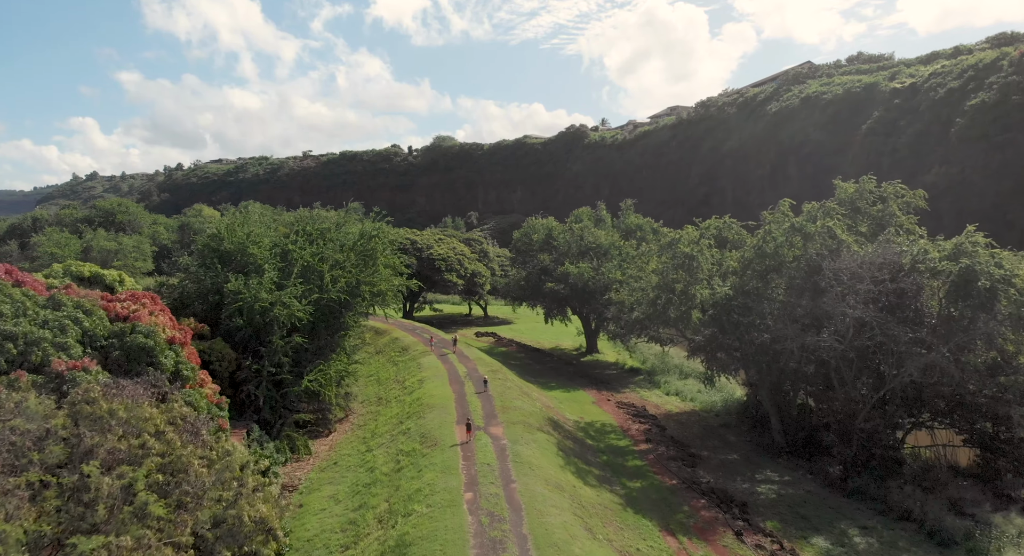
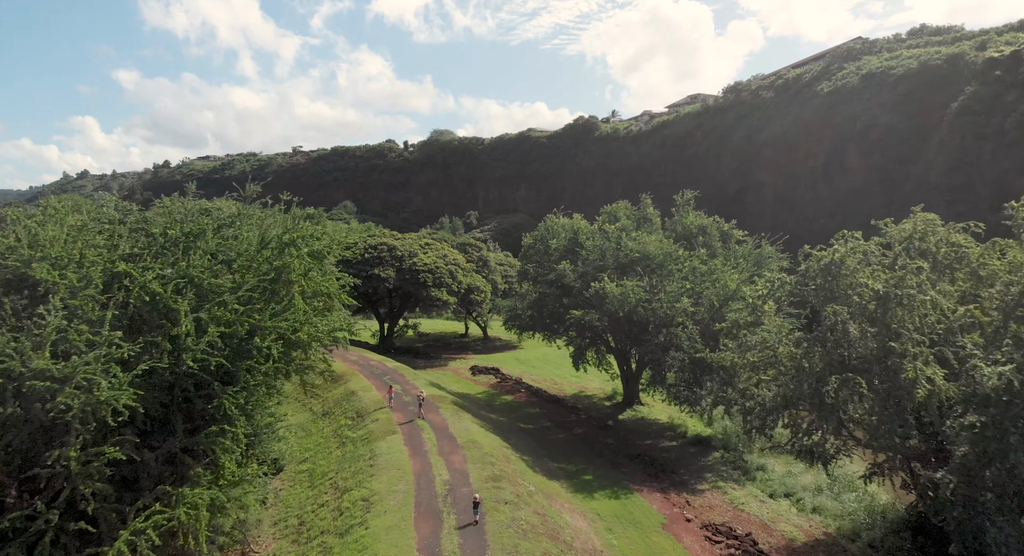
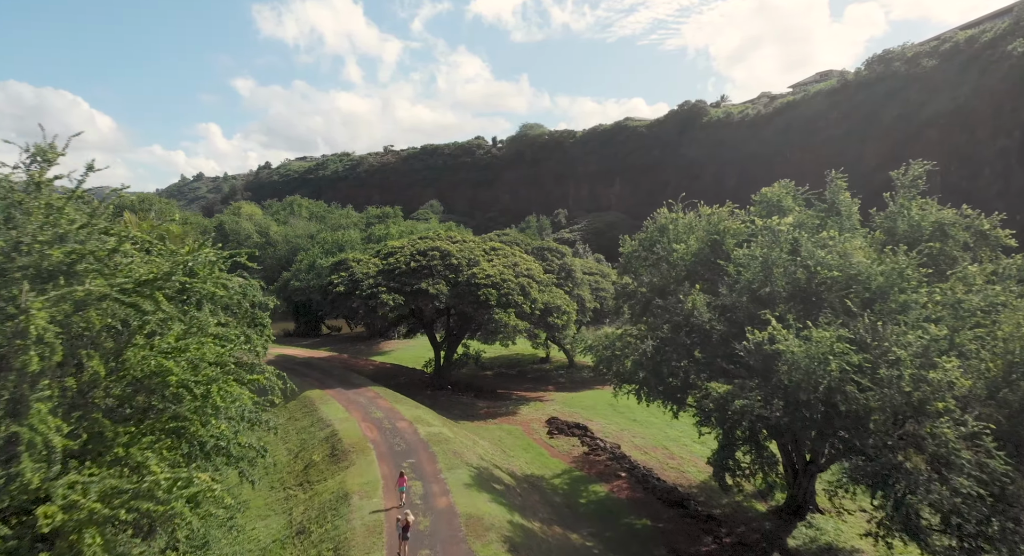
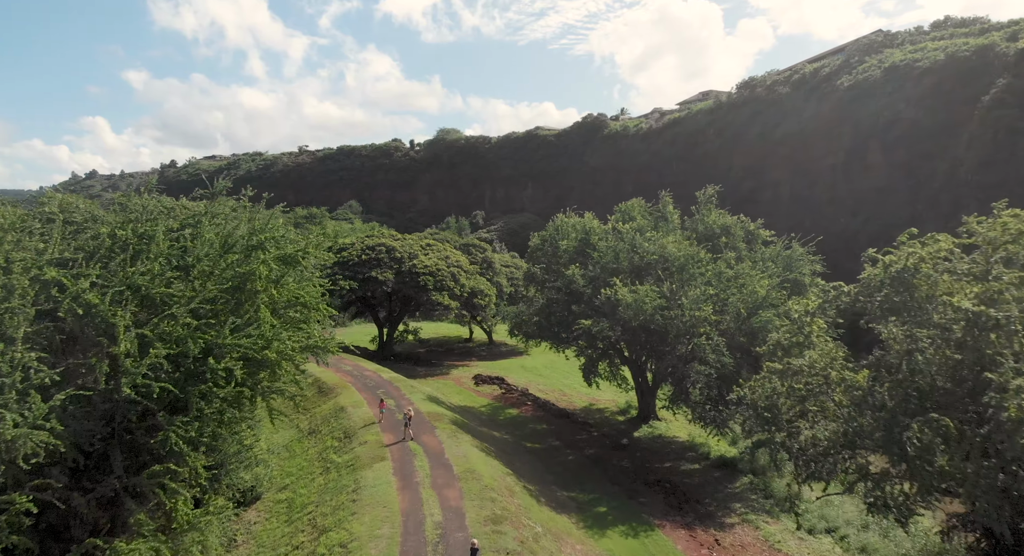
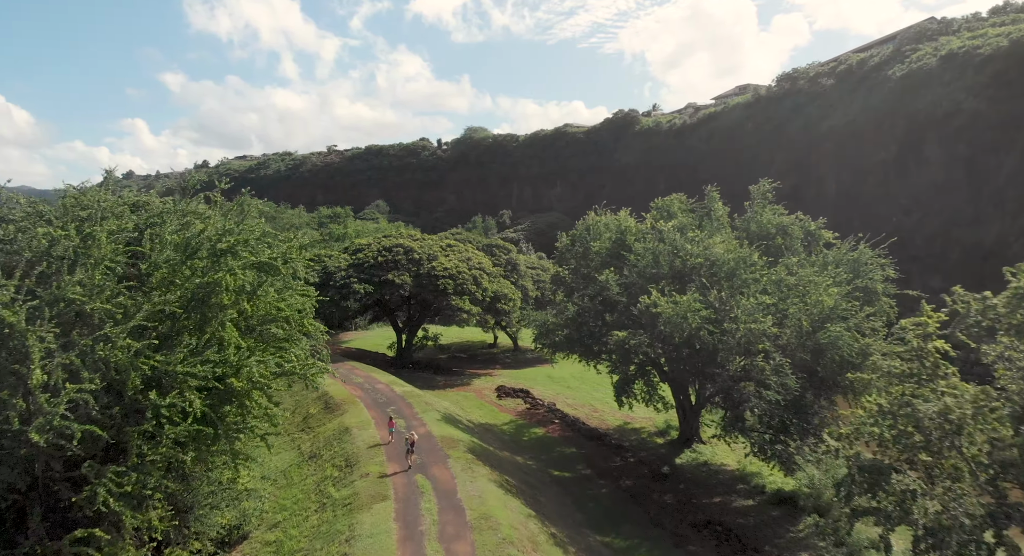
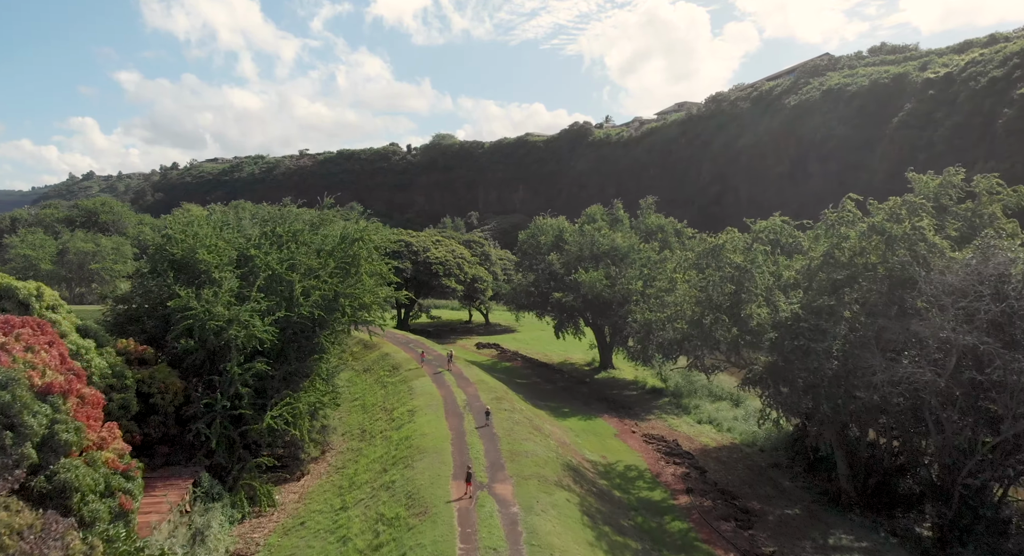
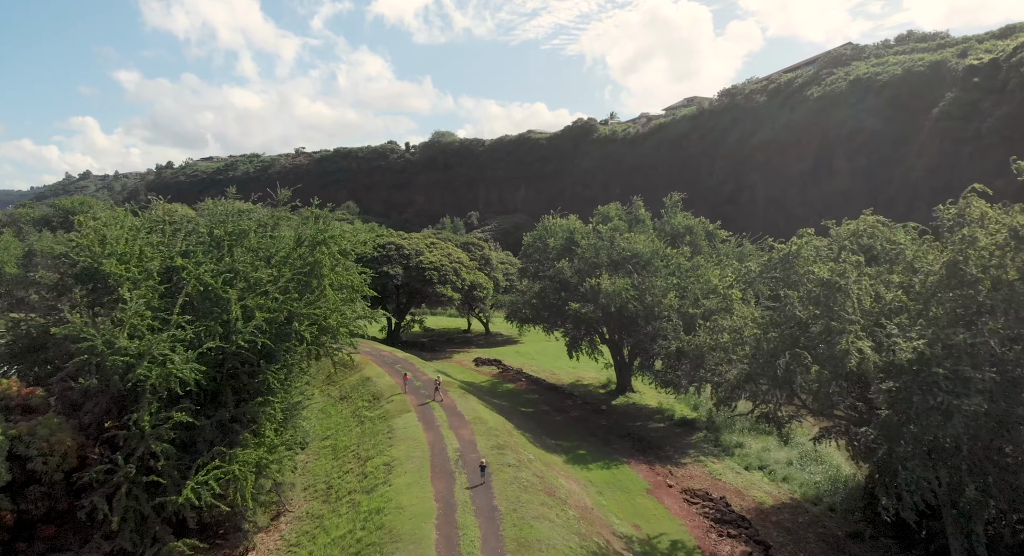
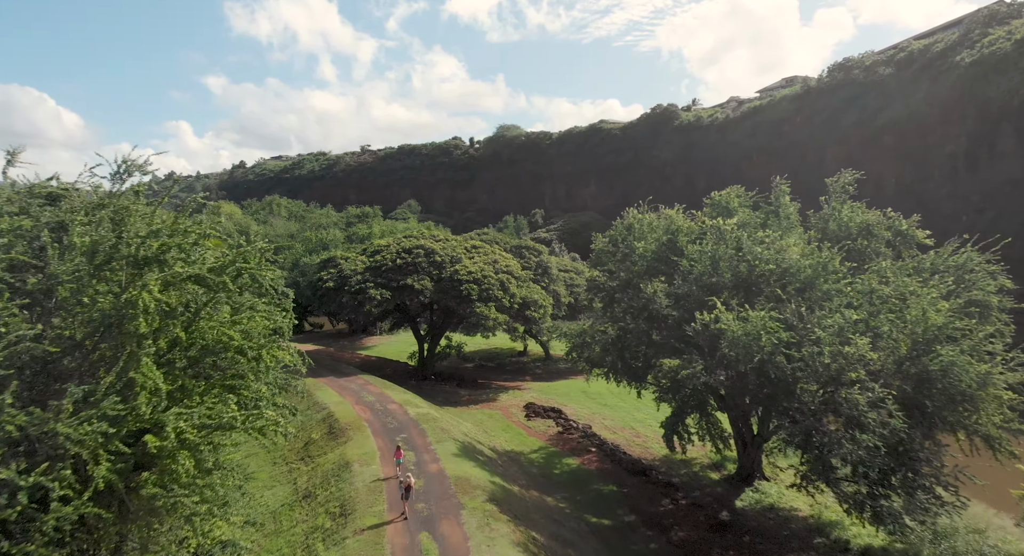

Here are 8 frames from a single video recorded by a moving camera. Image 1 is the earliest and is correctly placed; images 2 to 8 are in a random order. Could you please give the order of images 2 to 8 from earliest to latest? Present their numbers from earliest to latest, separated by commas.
6, 7, 2, 4, 5, 8, 3
